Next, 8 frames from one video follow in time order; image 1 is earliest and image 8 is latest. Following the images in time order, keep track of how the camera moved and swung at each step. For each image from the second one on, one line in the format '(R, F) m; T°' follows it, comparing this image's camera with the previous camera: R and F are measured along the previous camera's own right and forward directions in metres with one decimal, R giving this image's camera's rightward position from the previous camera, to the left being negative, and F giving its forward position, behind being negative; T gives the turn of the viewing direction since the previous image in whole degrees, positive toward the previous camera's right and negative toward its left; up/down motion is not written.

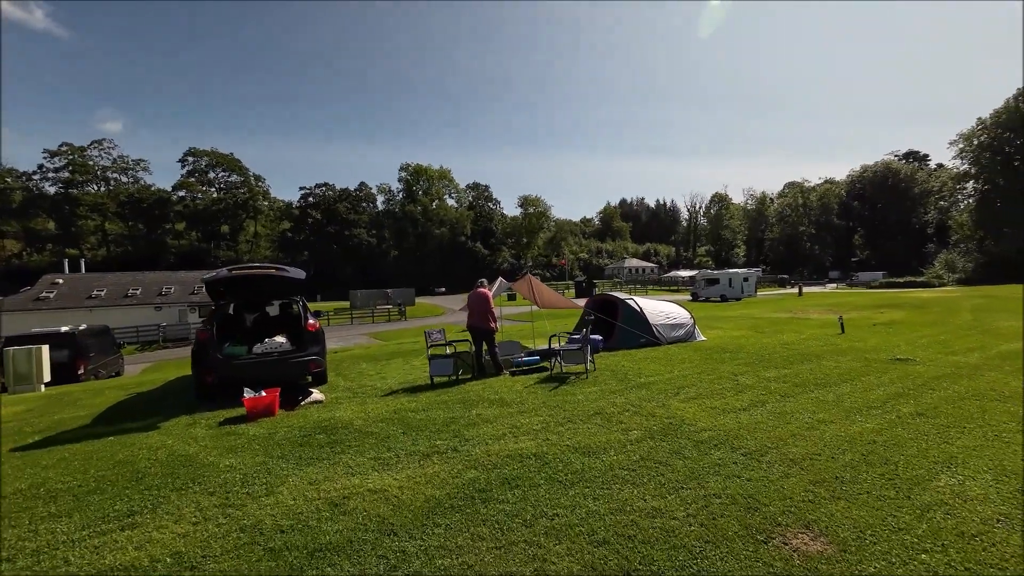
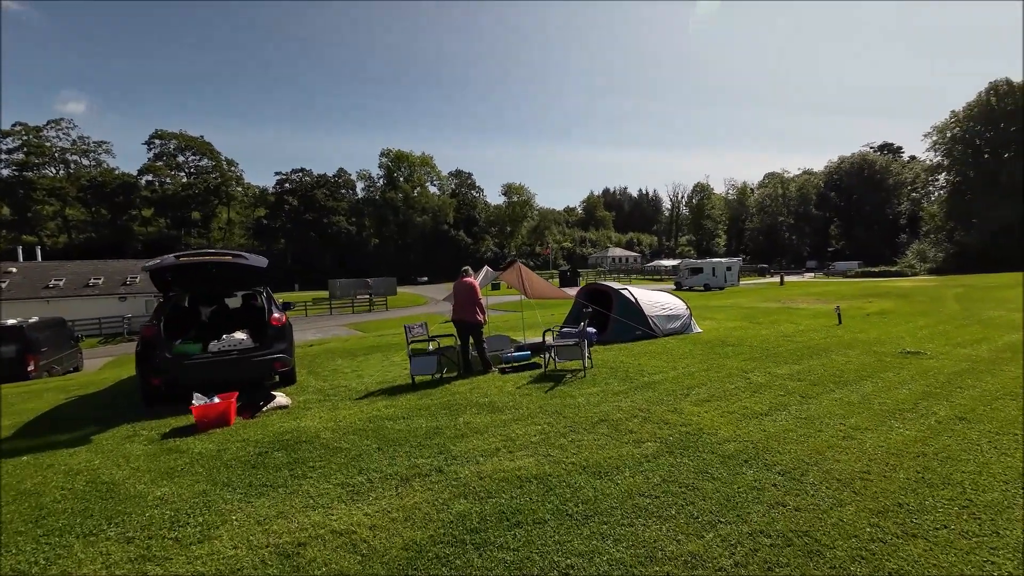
(-0.1, +0.8) m; +2°
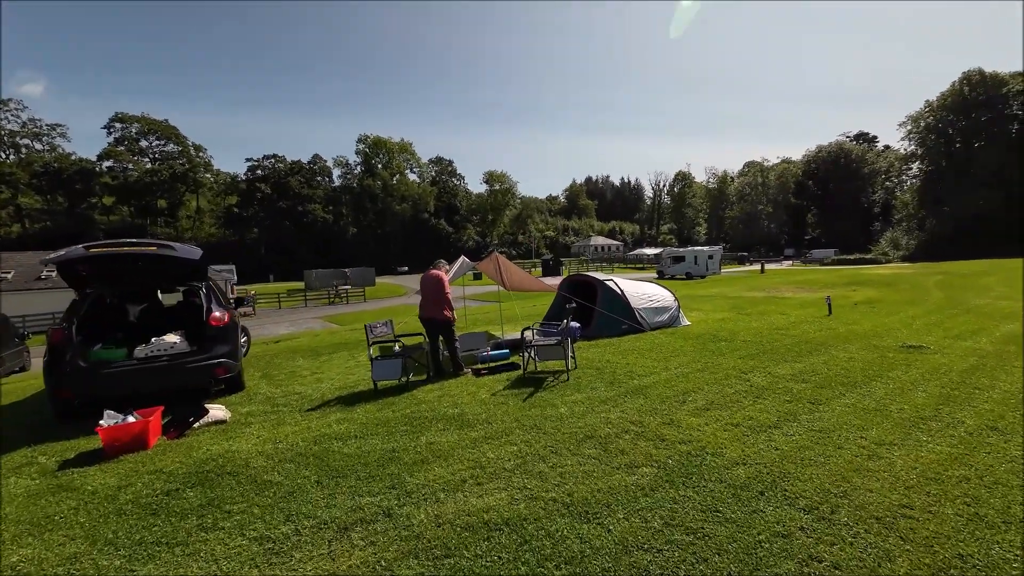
(+0.1, +0.8) m; +2°
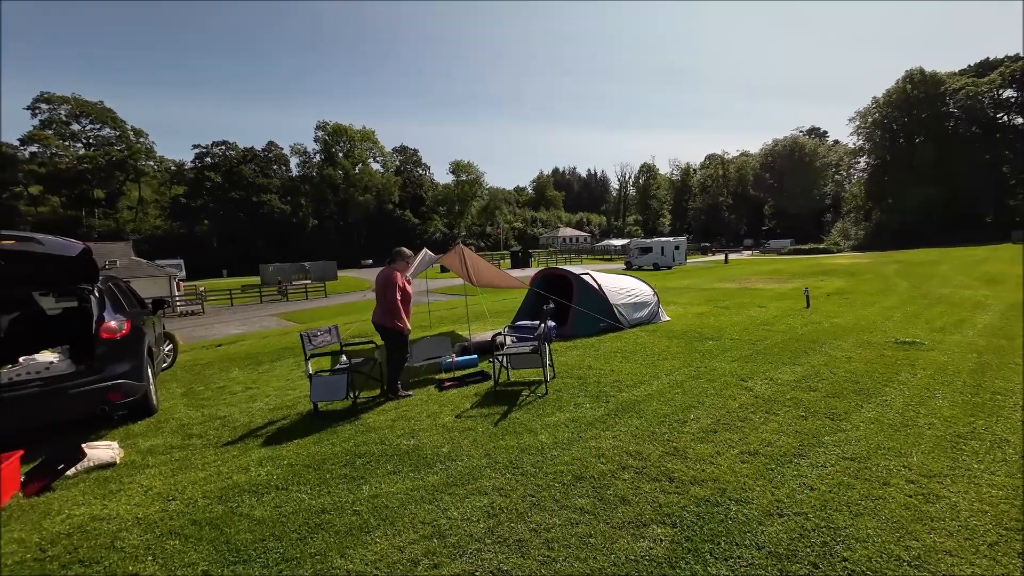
(0.0, +1.0) m; +4°
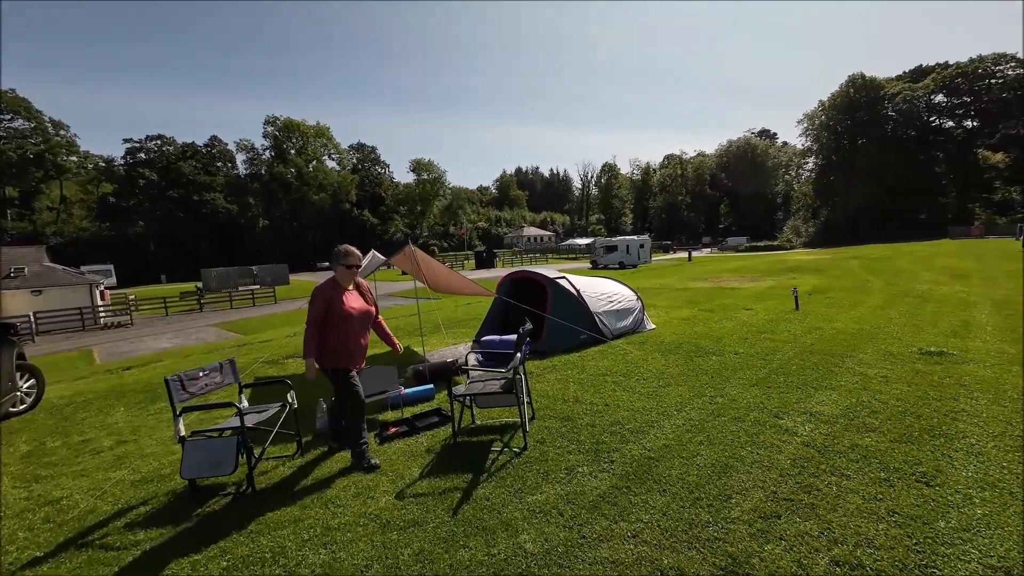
(0.0, +1.5) m; +5°
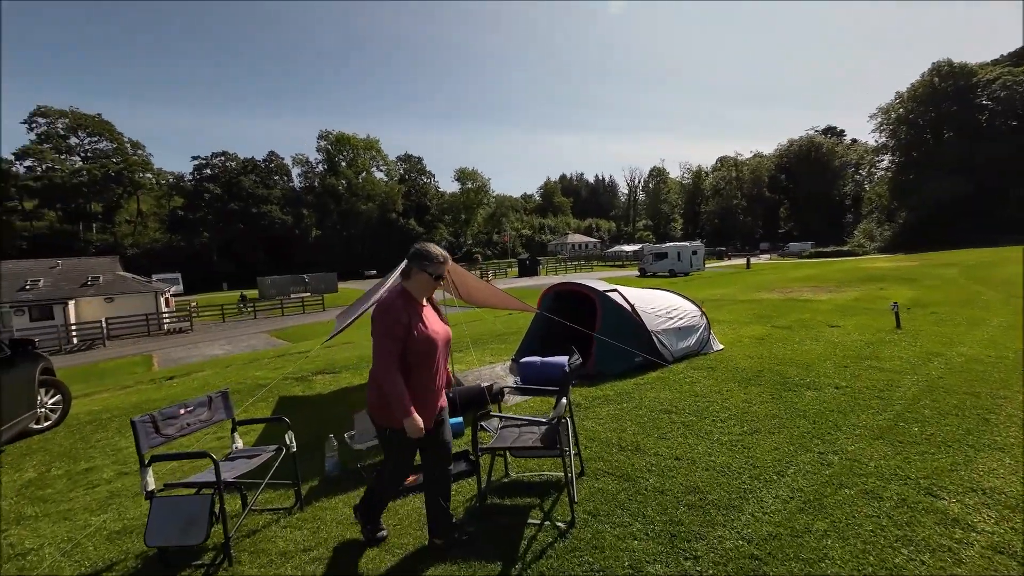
(0.0, +1.0) m; -6°
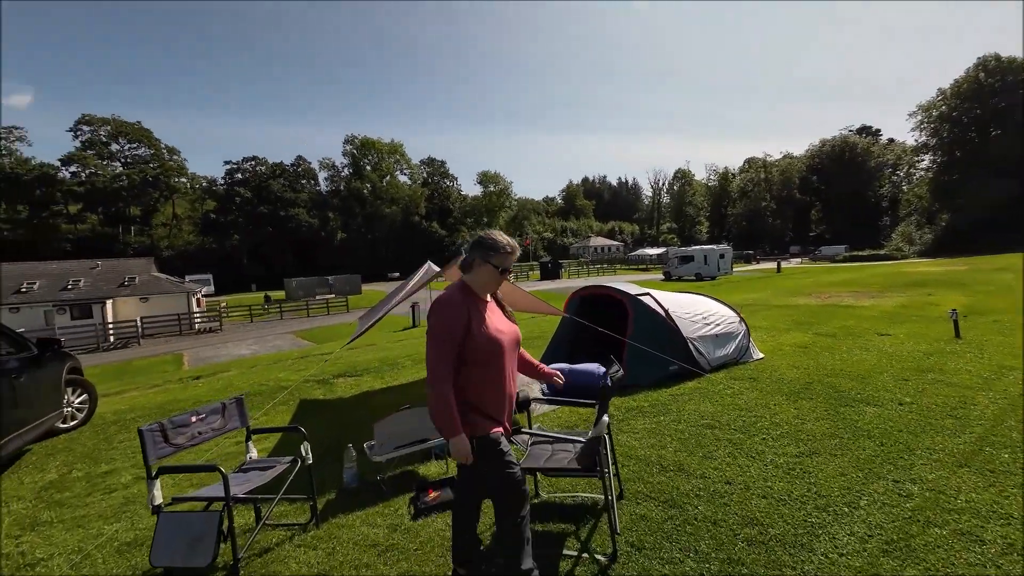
(-0.1, +0.3) m; -3°
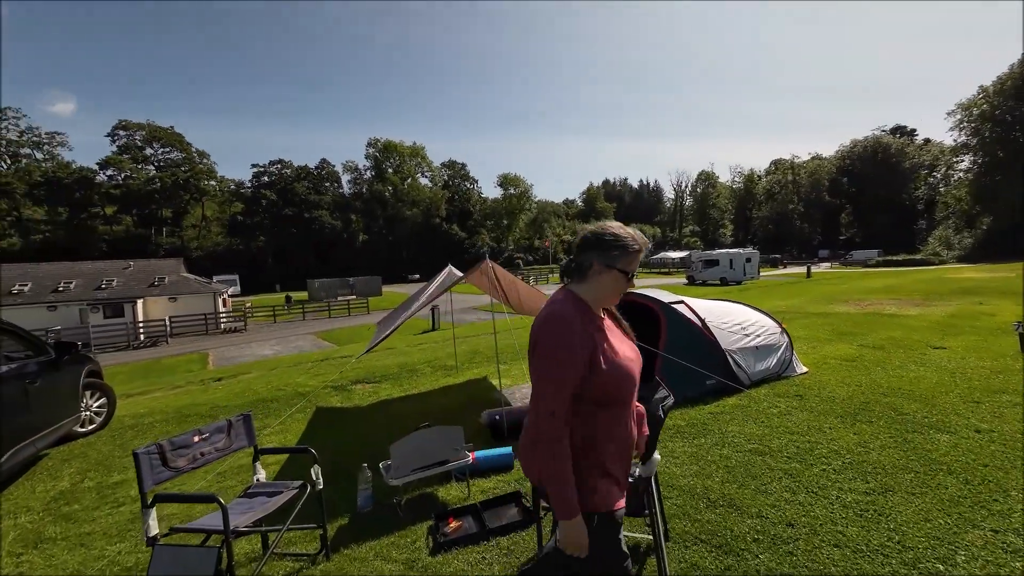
(-0.1, +0.4) m; -3°
